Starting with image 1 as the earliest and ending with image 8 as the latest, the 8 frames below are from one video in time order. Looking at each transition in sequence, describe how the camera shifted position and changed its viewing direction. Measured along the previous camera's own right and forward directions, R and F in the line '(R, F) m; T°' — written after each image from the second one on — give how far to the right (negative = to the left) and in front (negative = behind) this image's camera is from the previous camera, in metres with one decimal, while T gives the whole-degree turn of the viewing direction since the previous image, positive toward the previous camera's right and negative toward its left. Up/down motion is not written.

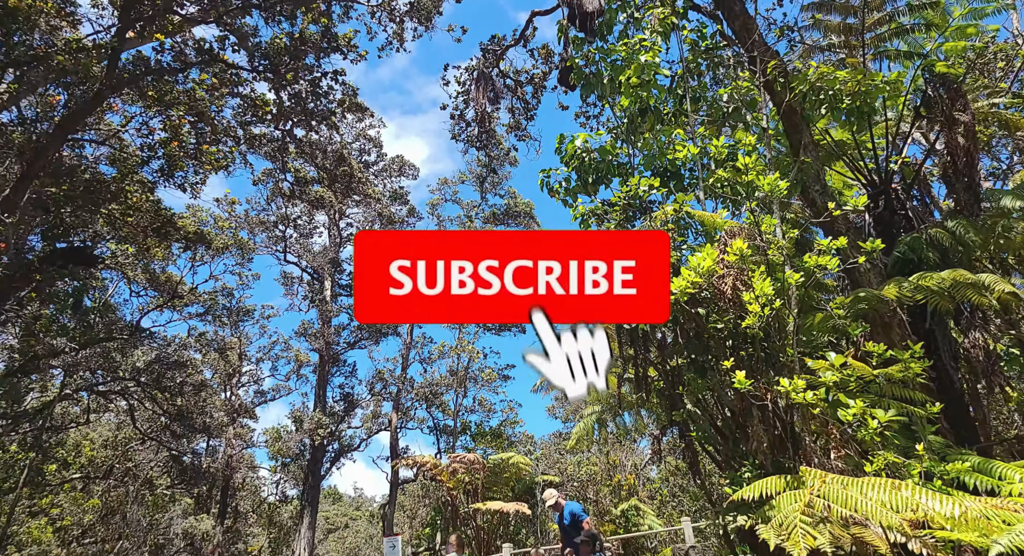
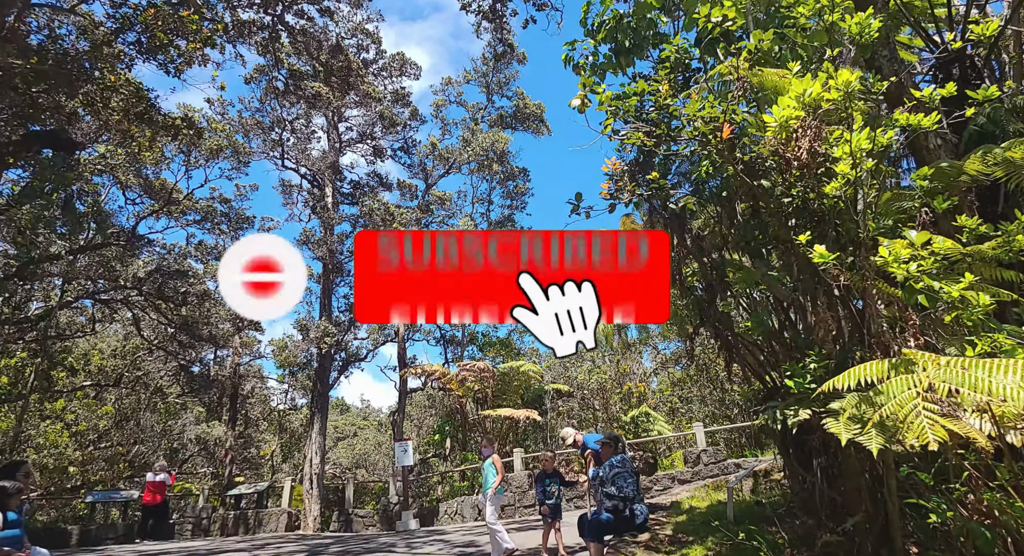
(-0.2, +0.6) m; 0°
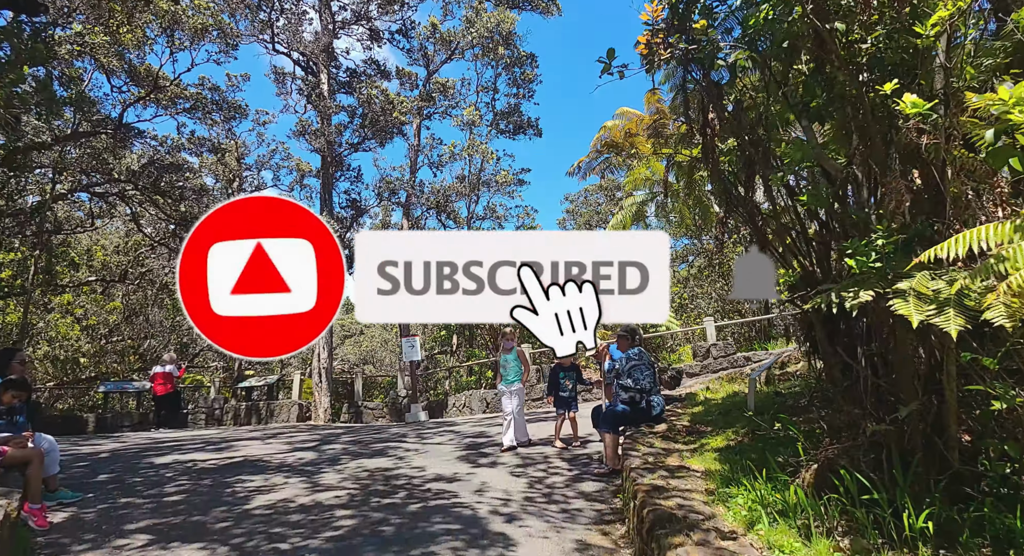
(-0.1, +0.4) m; 0°
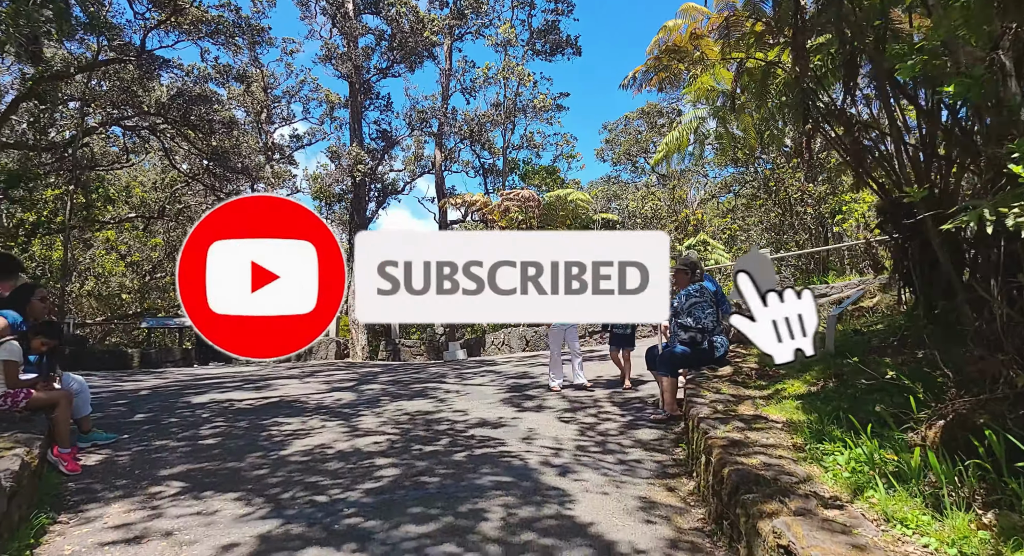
(-0.2, +0.6) m; -3°
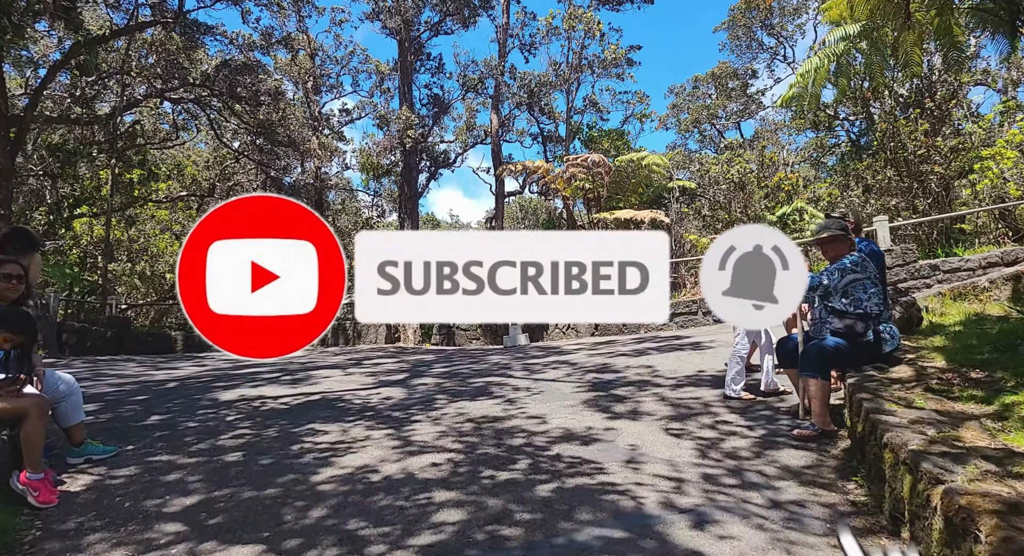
(-0.3, +1.4) m; -5°
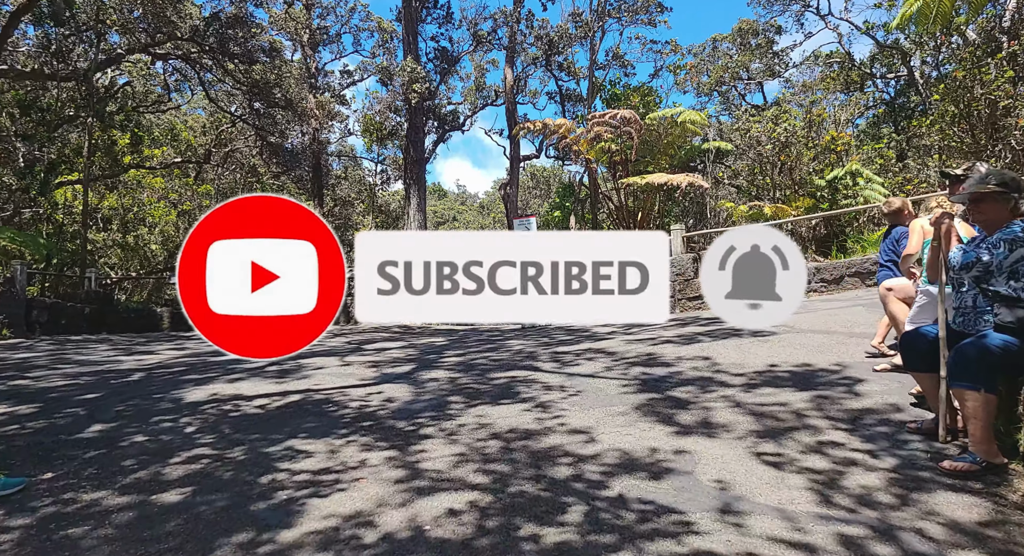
(-0.2, +1.3) m; -1°
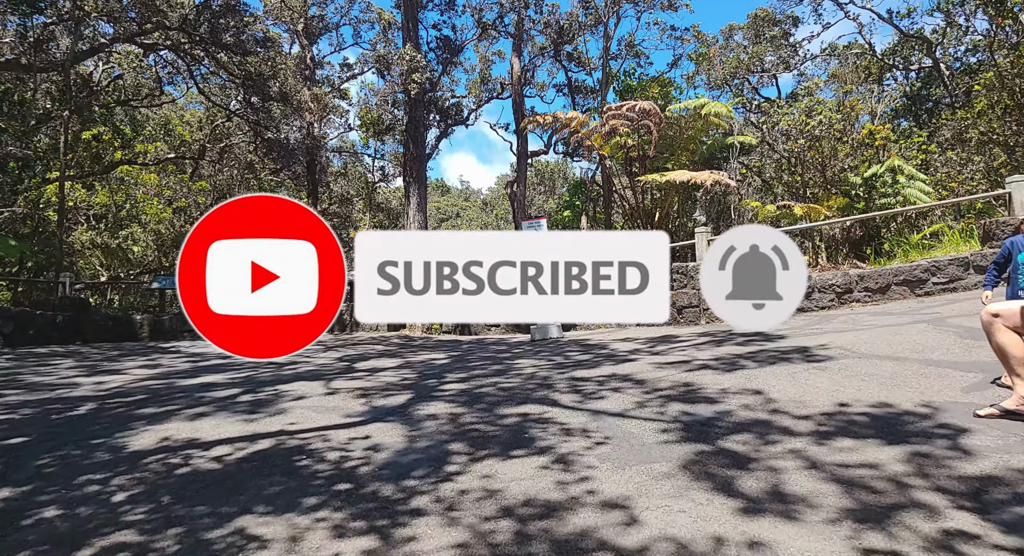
(-0.1, +1.0) m; 0°
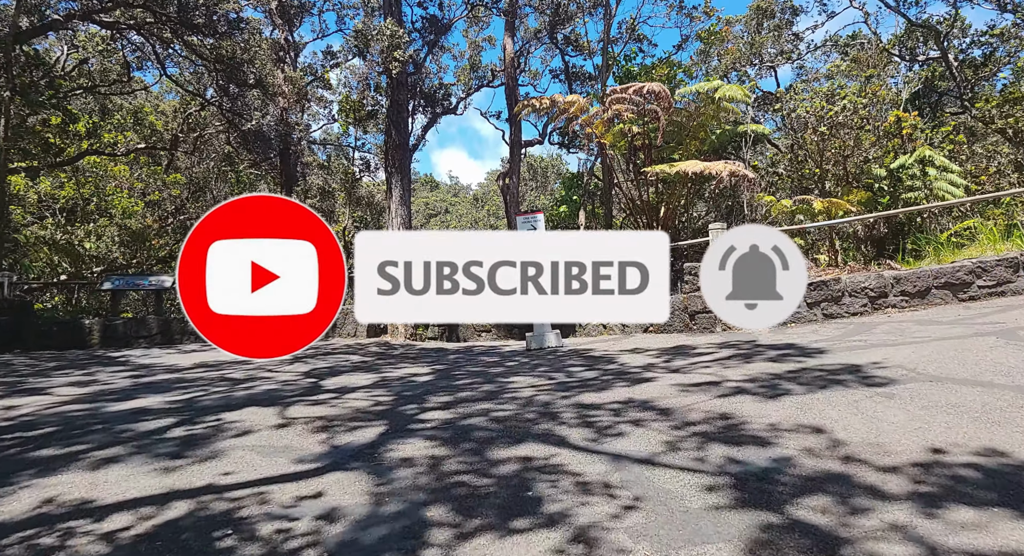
(-0.1, +1.1) m; +1°
